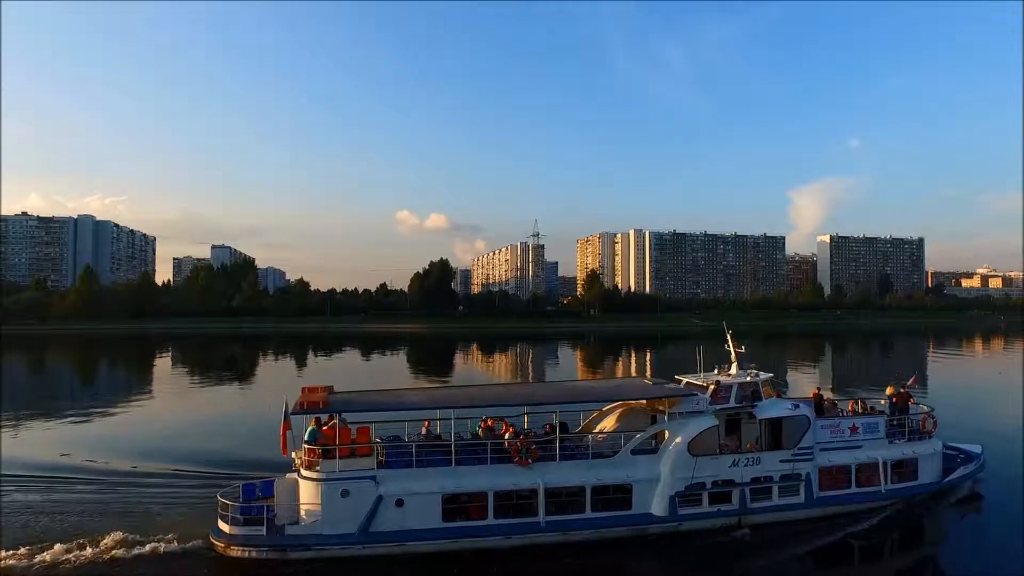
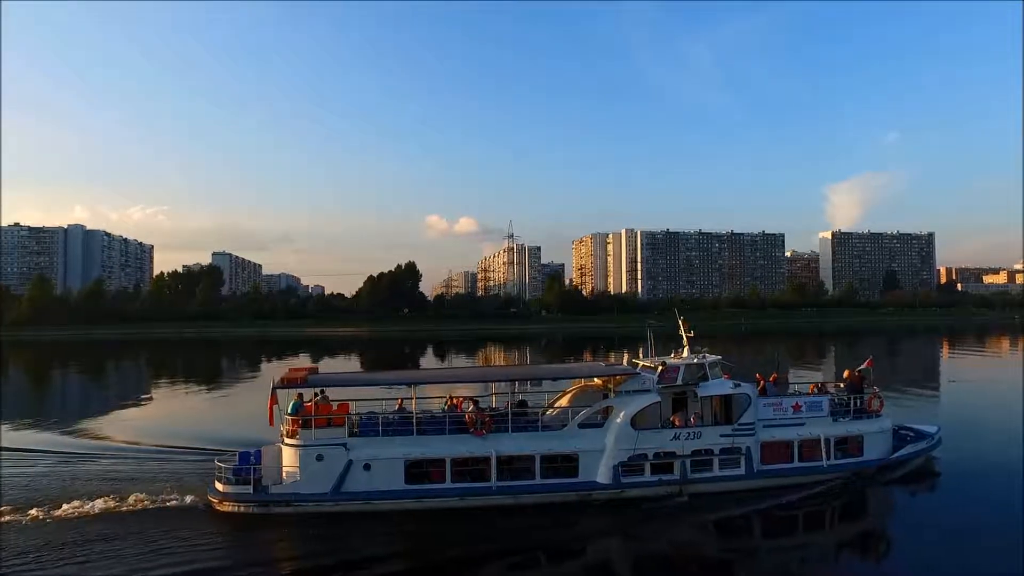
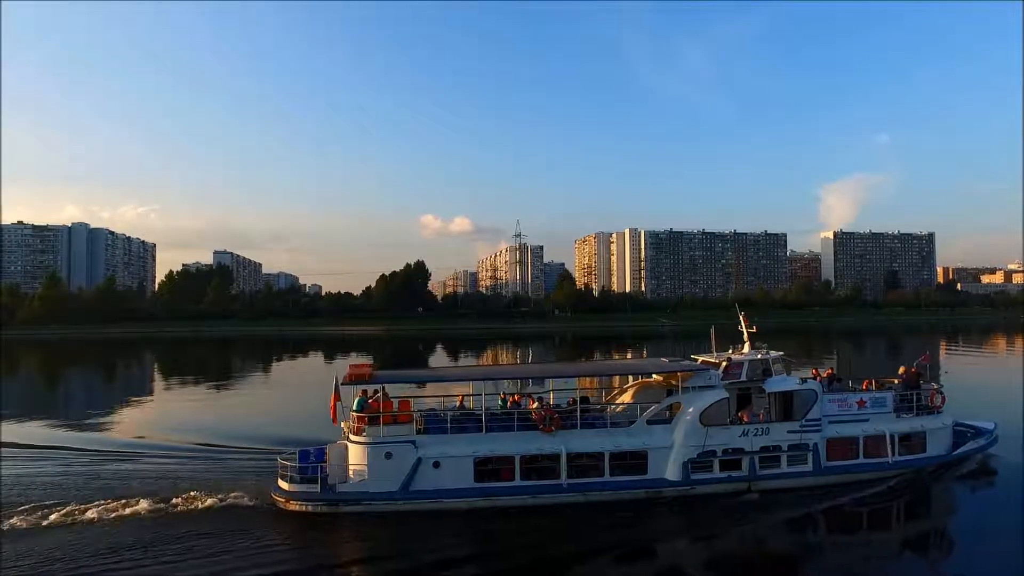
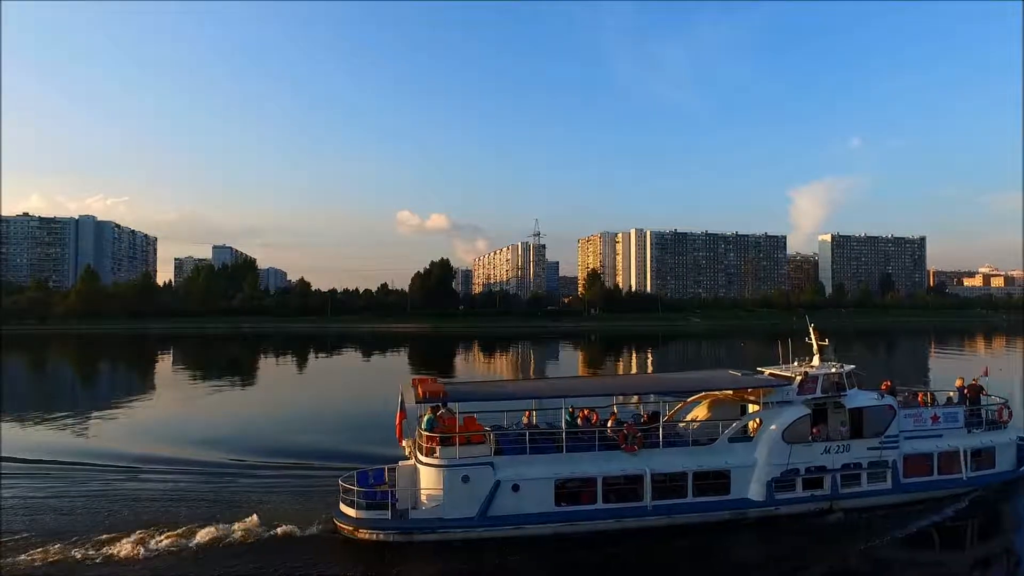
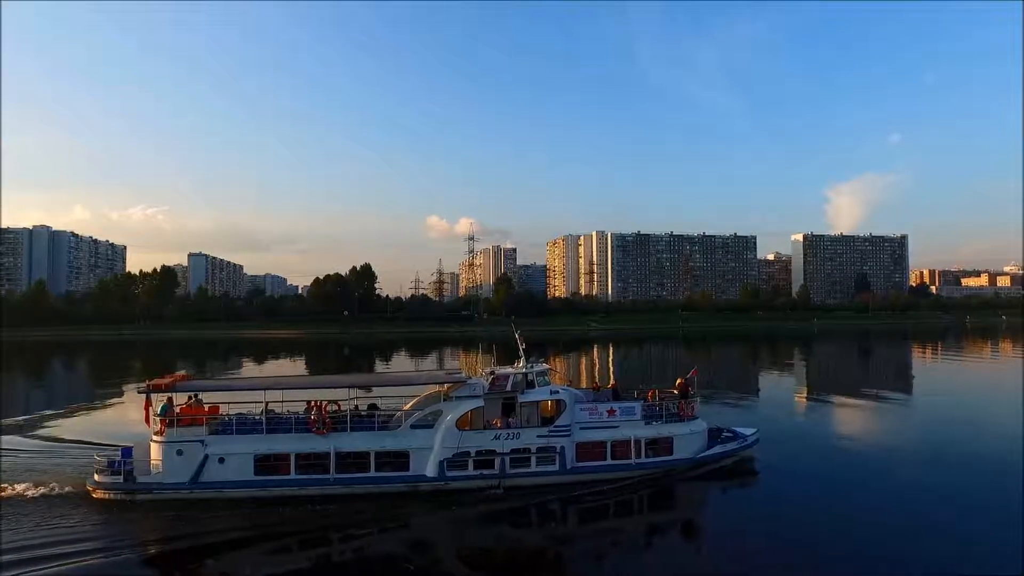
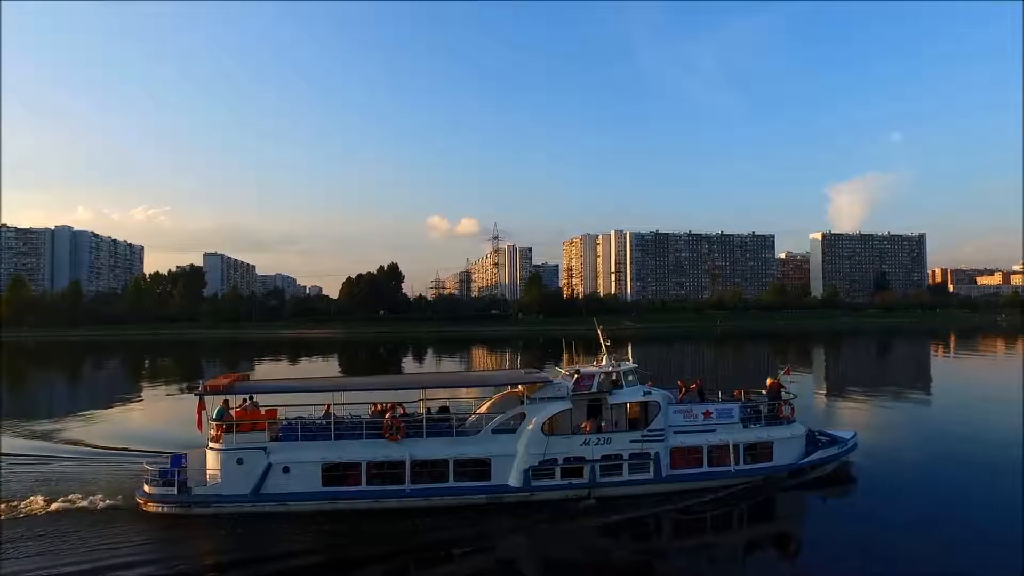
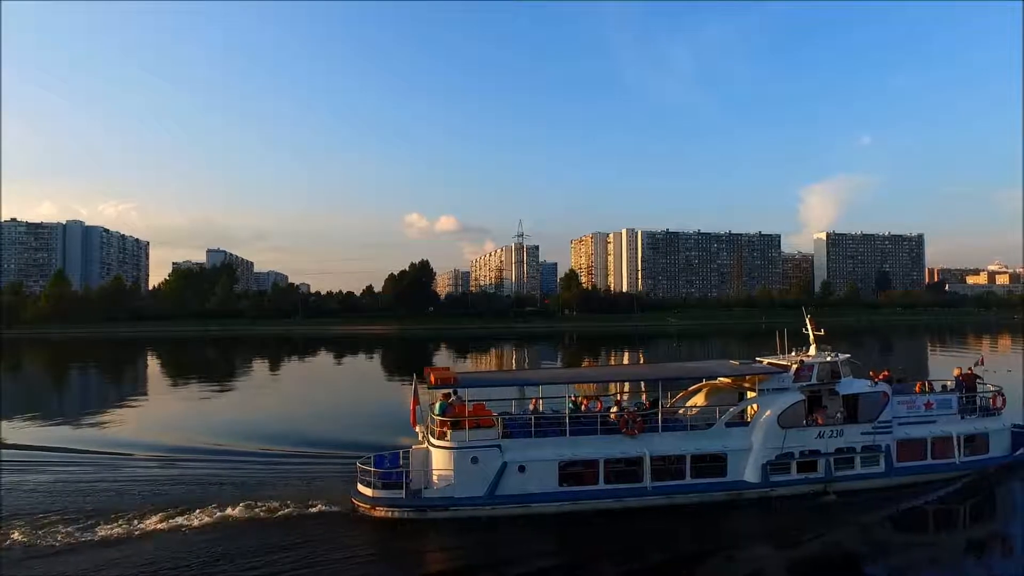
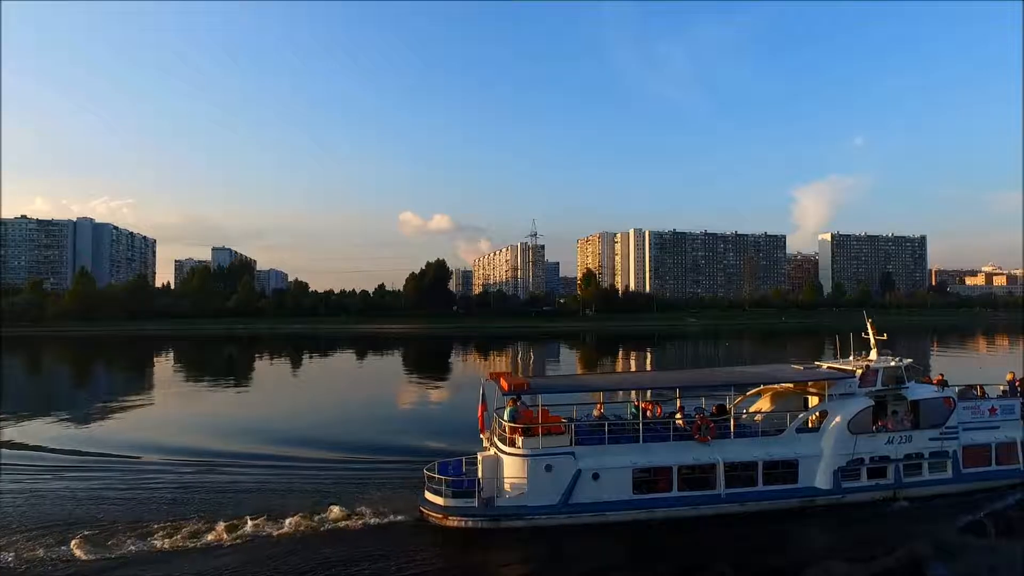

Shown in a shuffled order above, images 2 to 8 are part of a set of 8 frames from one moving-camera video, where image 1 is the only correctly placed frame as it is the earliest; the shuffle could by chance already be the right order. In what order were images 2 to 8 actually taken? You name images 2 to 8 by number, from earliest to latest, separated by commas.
4, 8, 7, 3, 2, 6, 5
